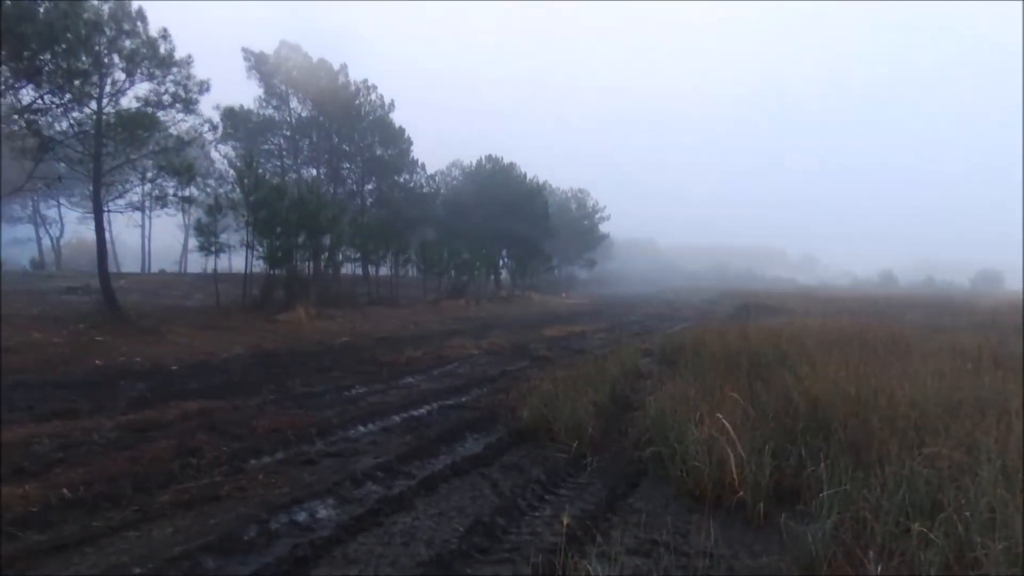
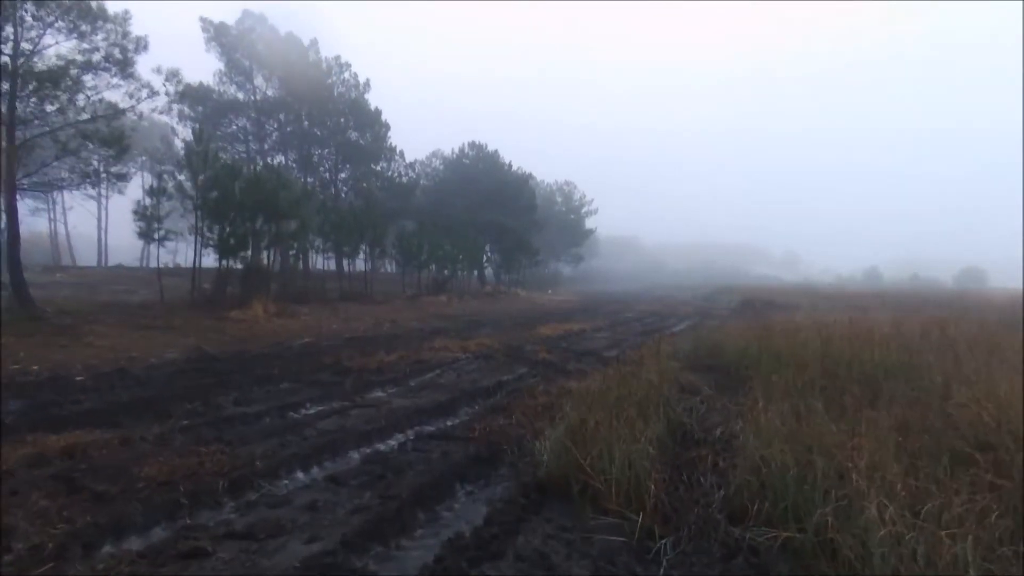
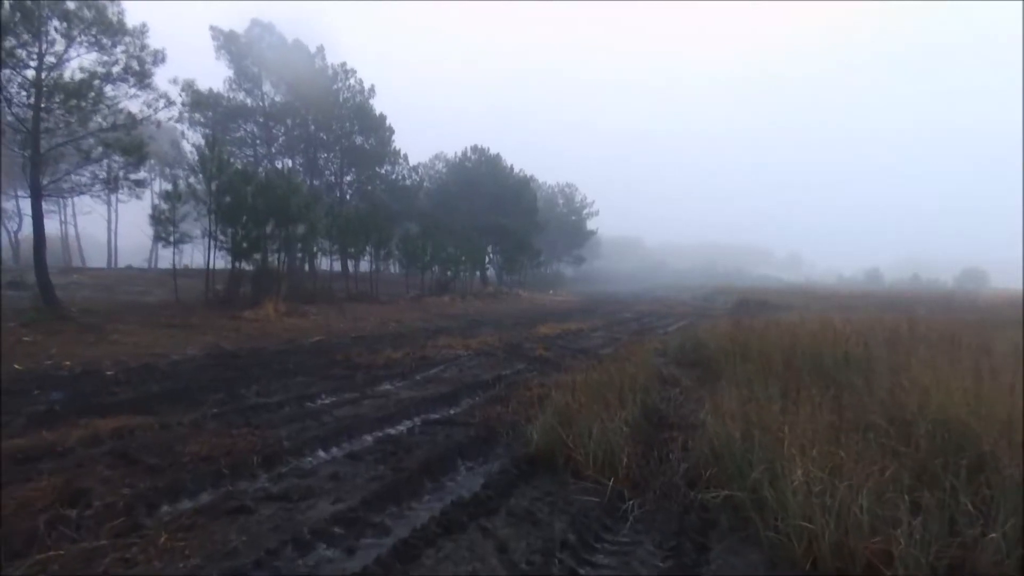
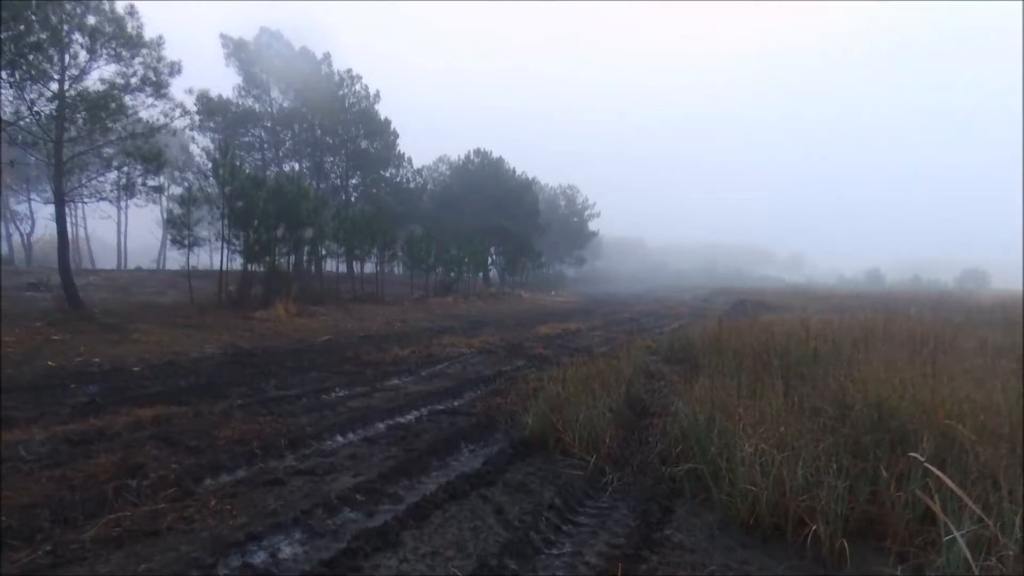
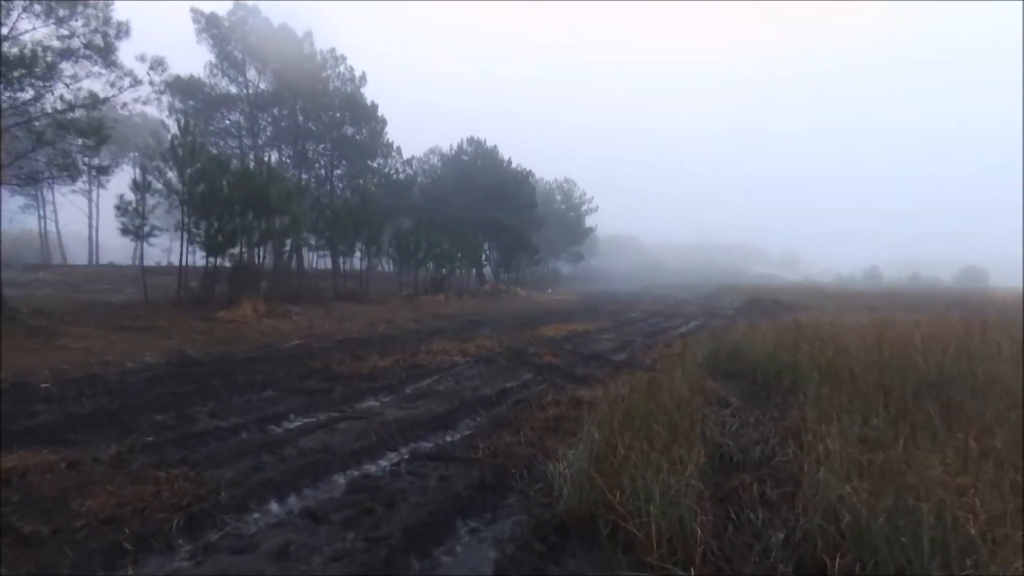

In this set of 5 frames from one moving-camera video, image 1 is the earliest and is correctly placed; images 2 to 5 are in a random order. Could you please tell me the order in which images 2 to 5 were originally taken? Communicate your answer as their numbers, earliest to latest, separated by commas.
4, 3, 2, 5
